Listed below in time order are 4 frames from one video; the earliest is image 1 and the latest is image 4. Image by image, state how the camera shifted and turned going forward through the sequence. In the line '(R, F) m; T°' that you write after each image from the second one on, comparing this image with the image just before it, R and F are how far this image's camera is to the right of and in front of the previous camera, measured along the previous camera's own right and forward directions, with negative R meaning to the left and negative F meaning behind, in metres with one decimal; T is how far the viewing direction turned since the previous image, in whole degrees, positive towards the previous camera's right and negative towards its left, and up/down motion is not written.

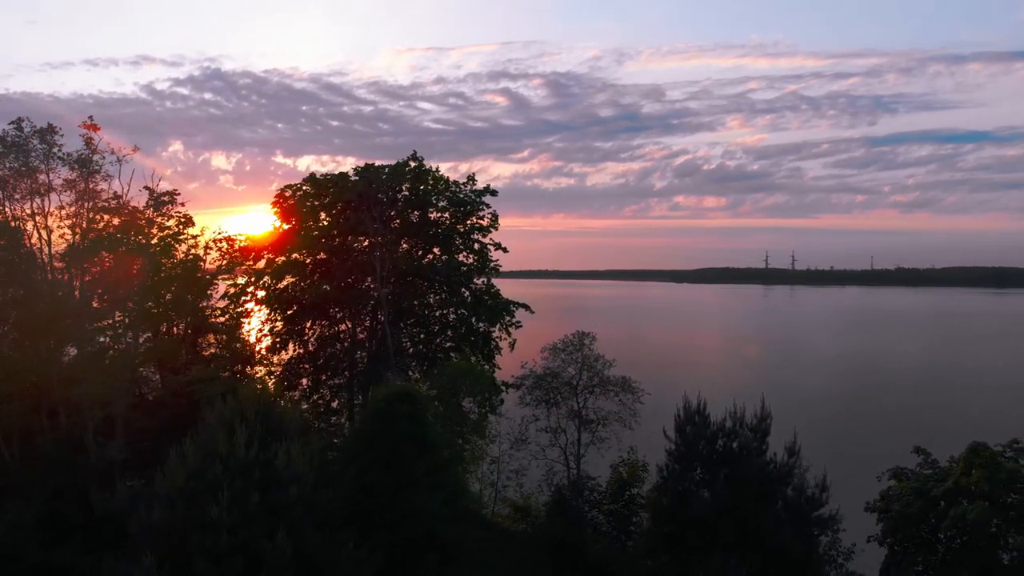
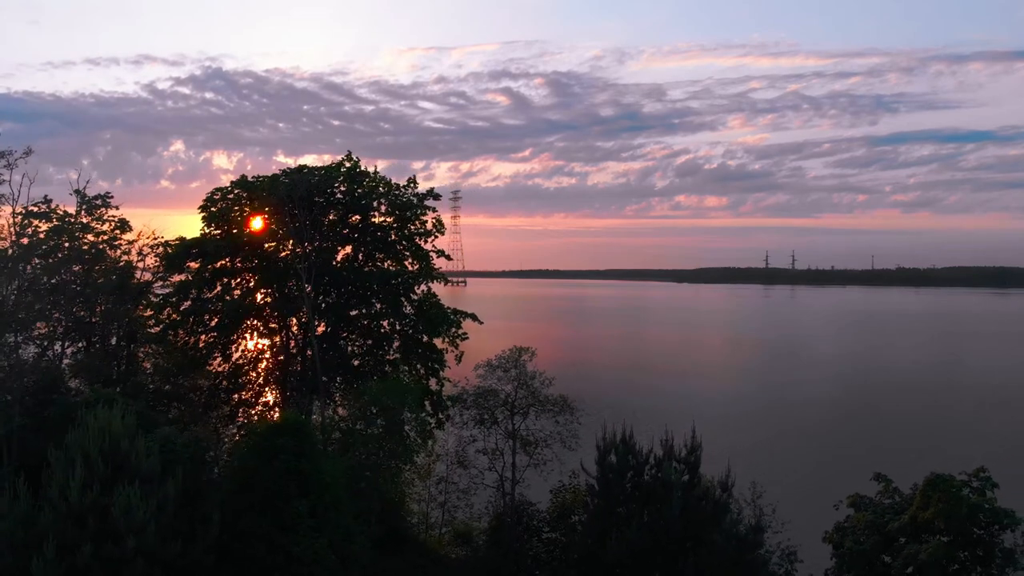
(+1.1, +0.9) m; 0°
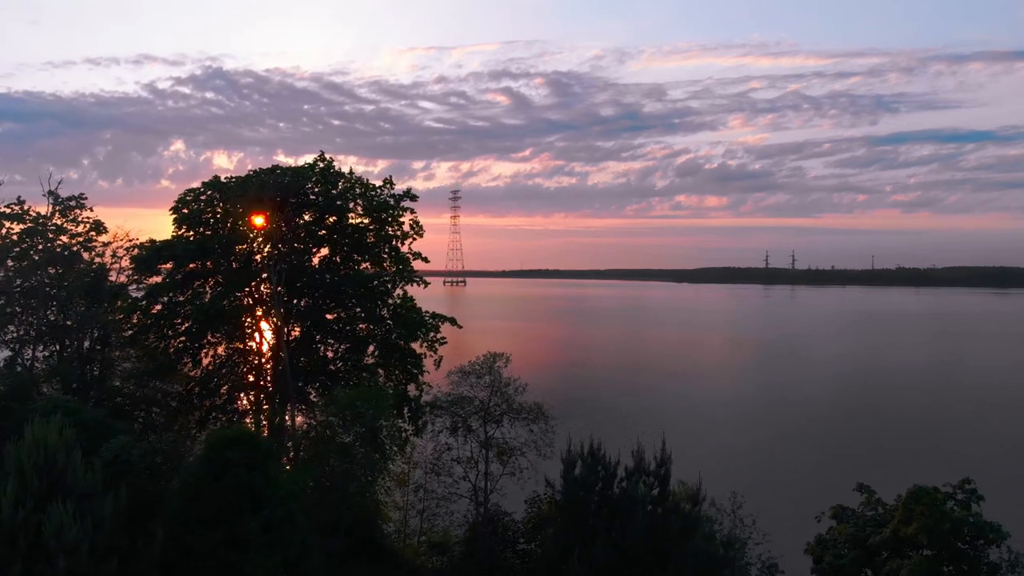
(+0.4, +0.3) m; 0°
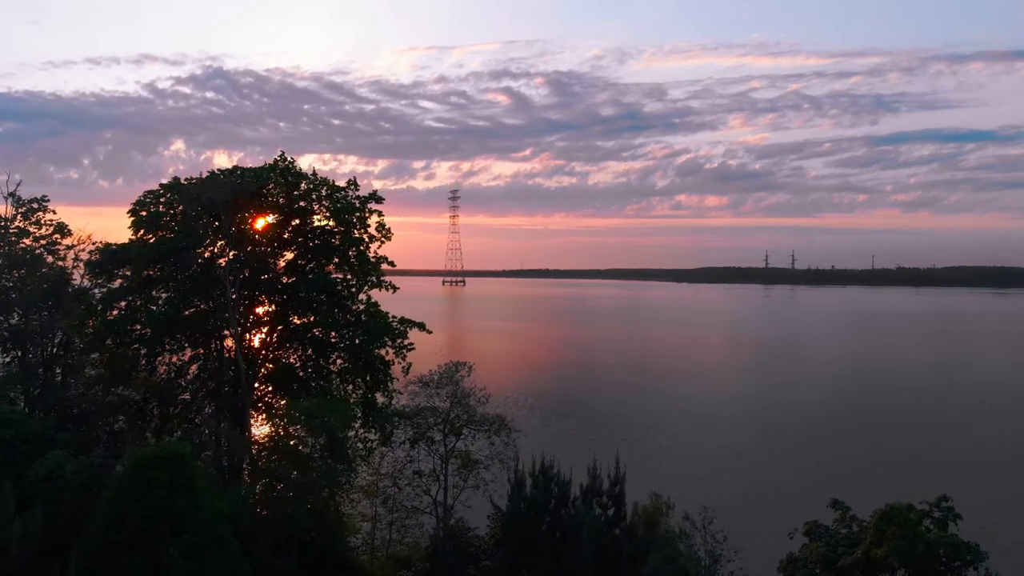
(+0.5, +0.4) m; 0°
